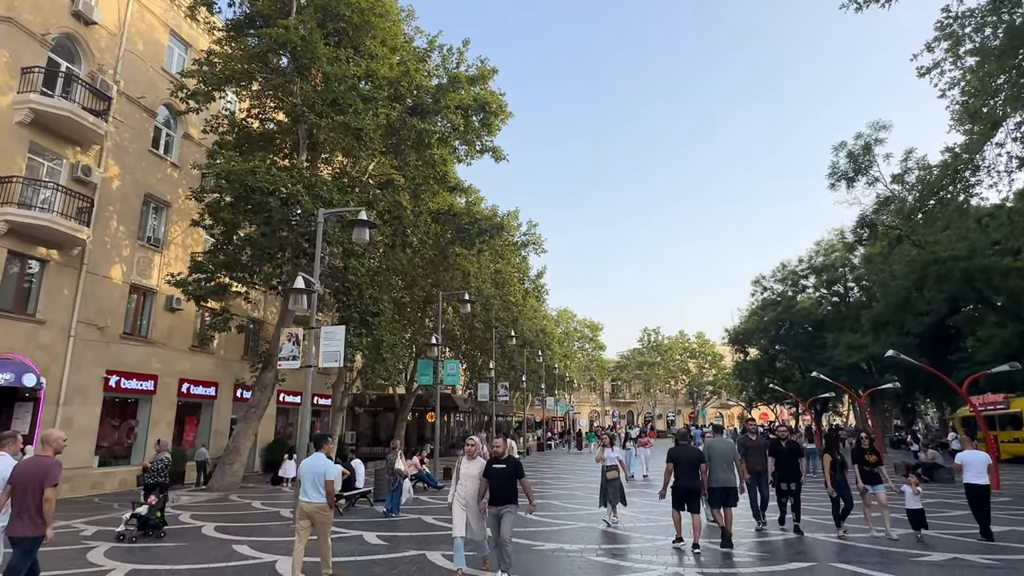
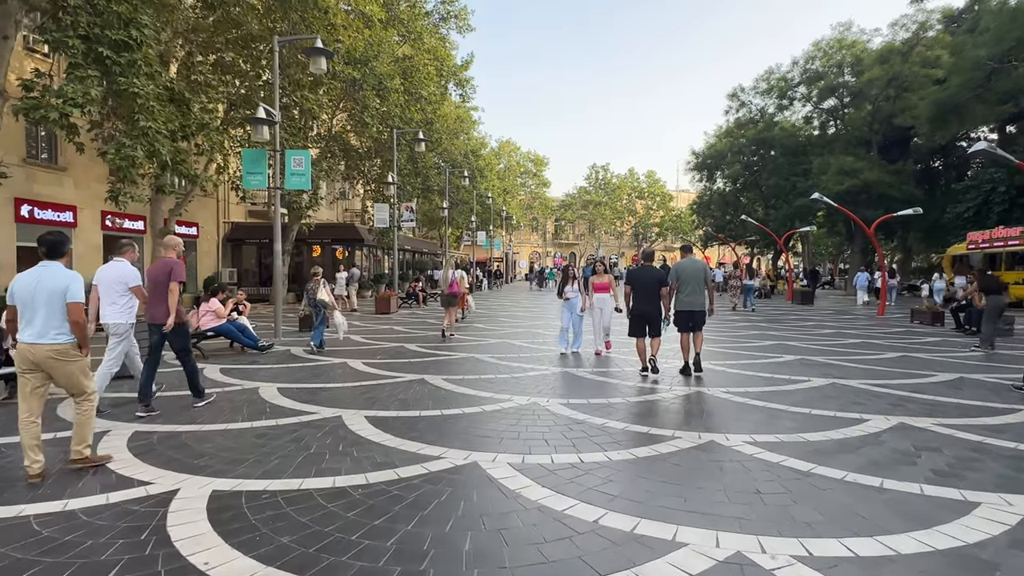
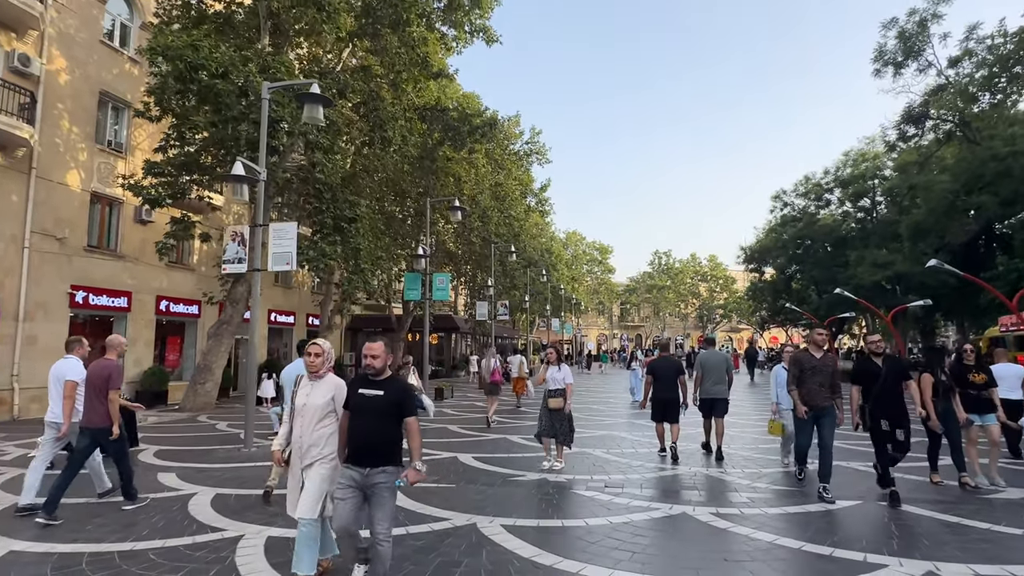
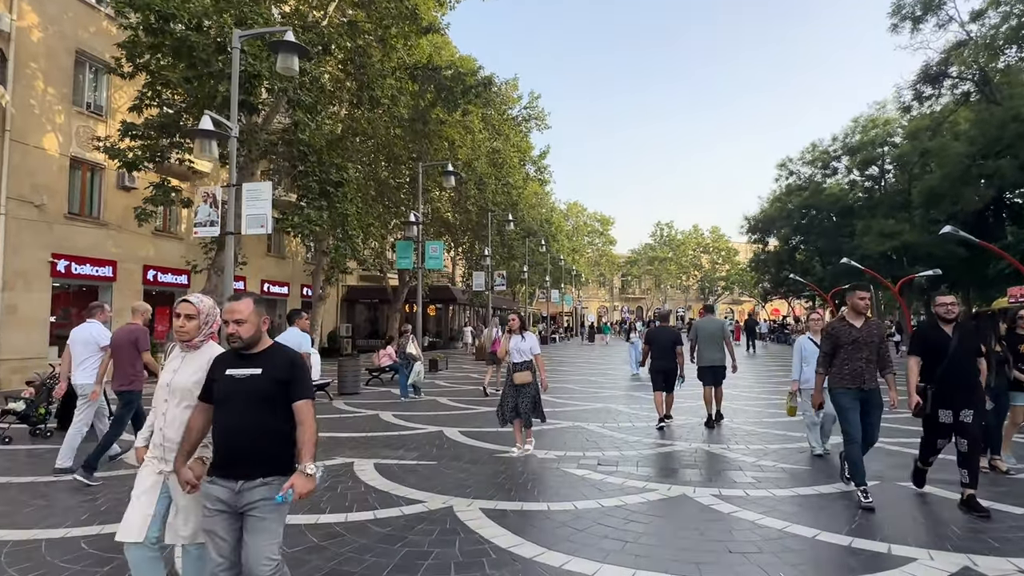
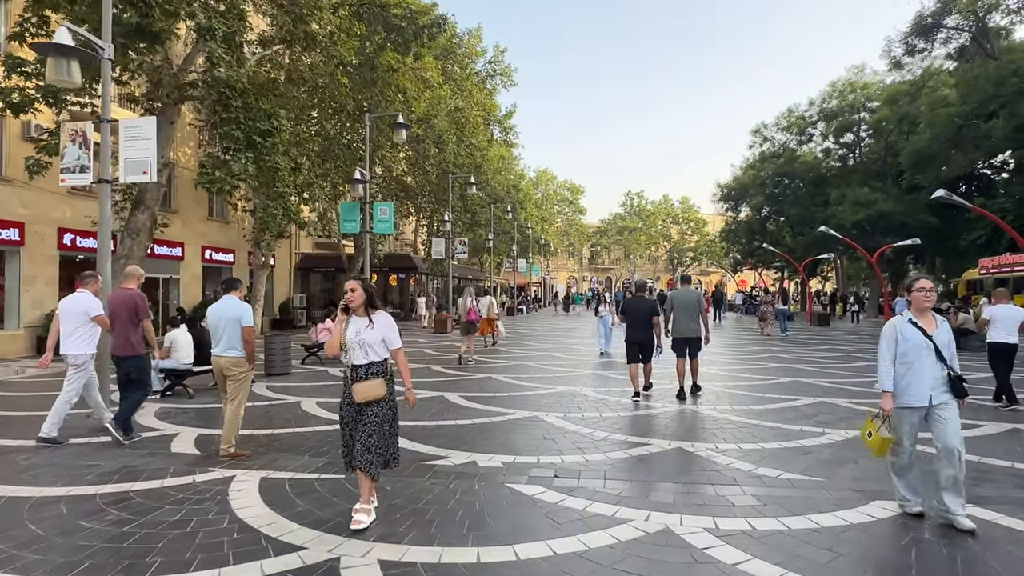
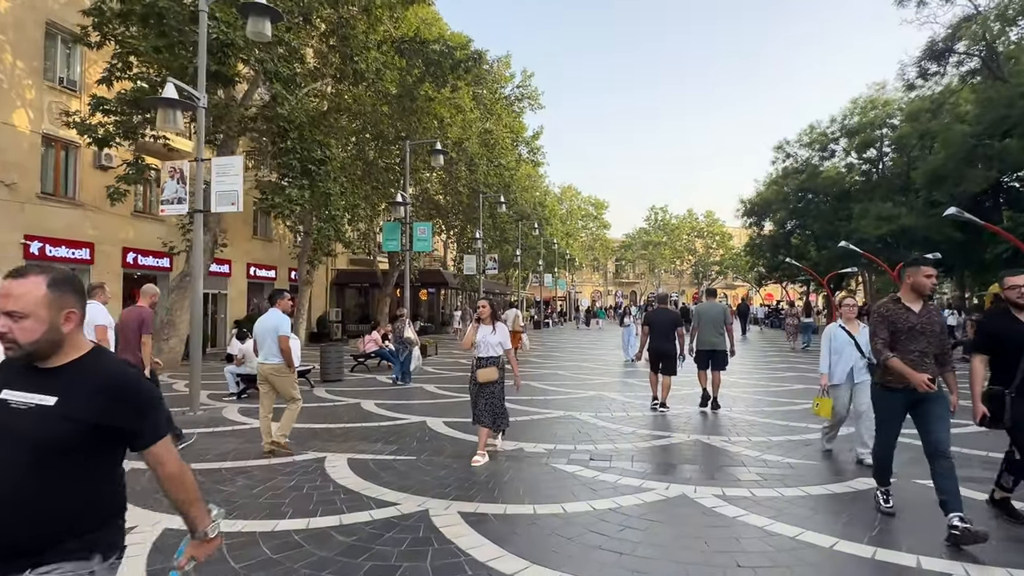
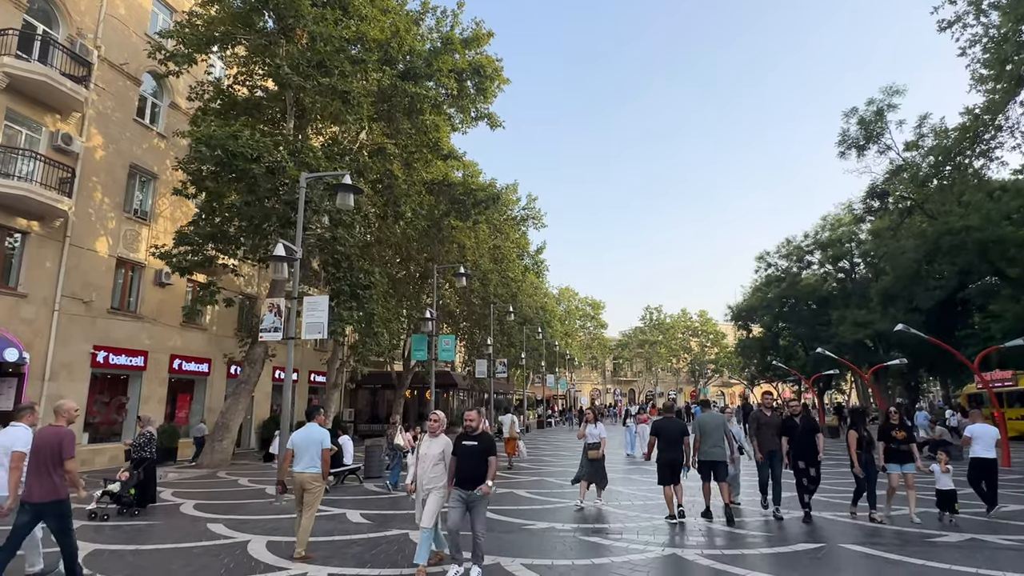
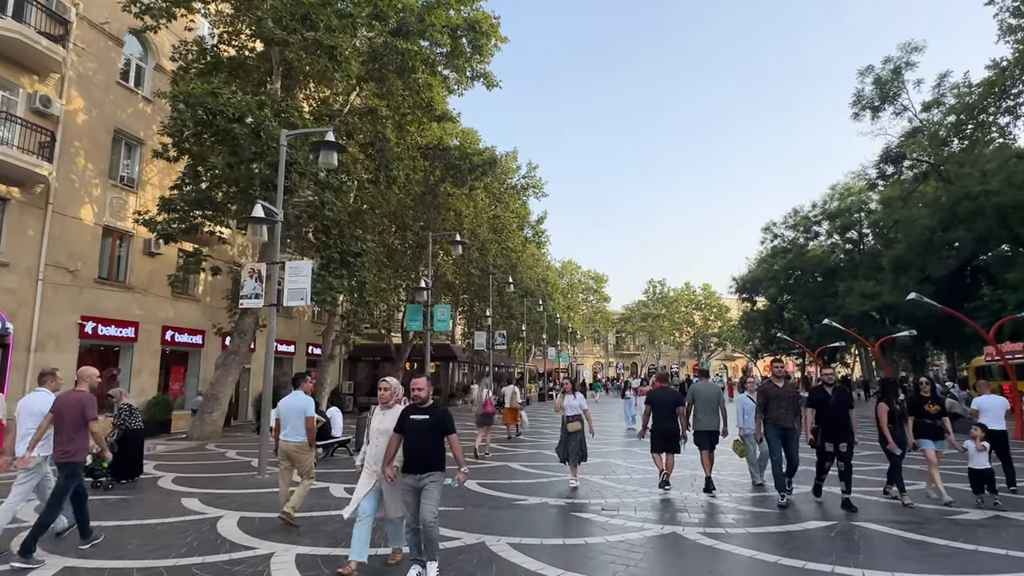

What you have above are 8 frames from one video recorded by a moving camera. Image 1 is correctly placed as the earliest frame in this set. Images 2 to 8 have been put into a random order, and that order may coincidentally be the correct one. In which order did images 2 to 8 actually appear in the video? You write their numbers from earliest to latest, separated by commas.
7, 8, 3, 4, 6, 5, 2
